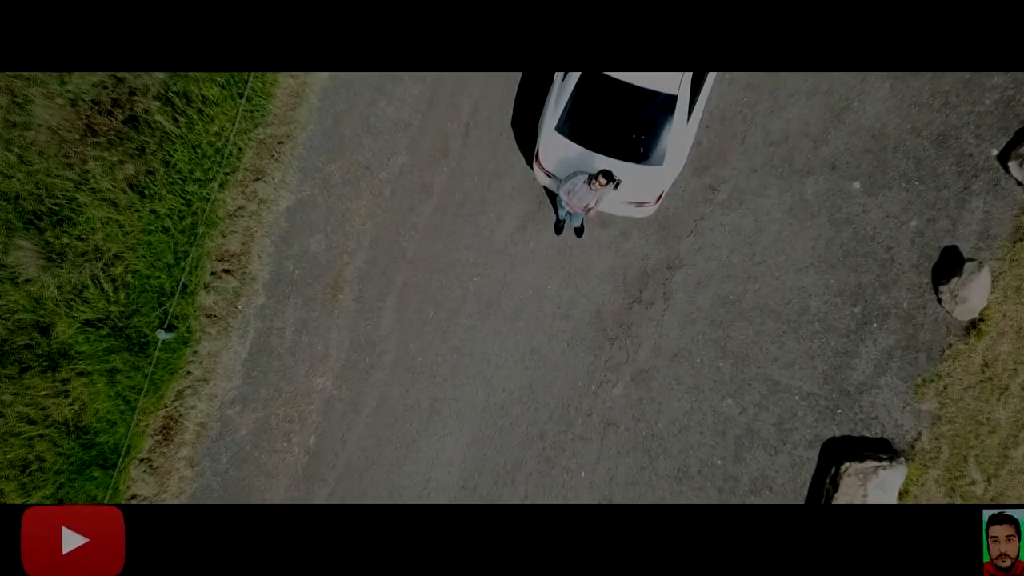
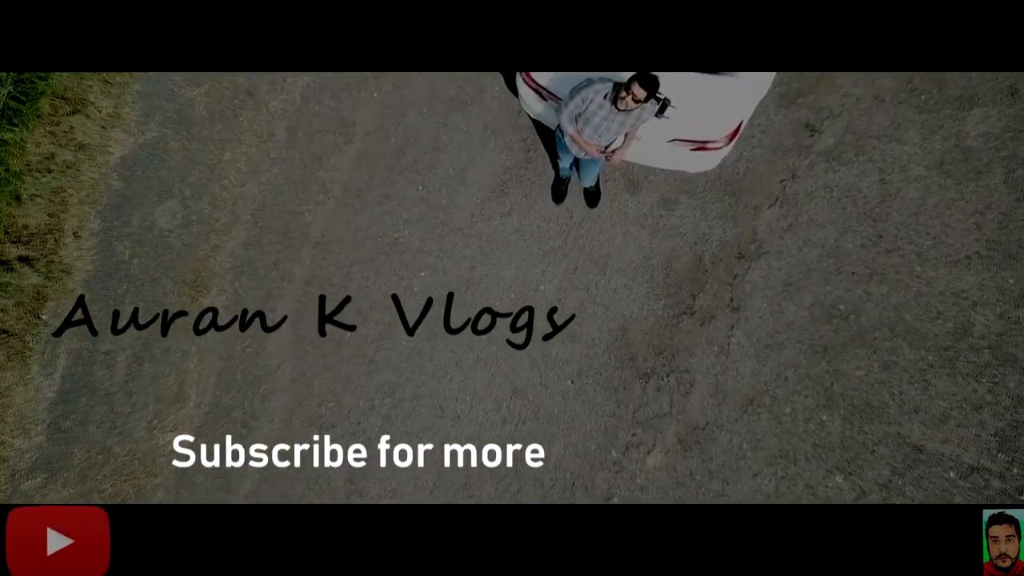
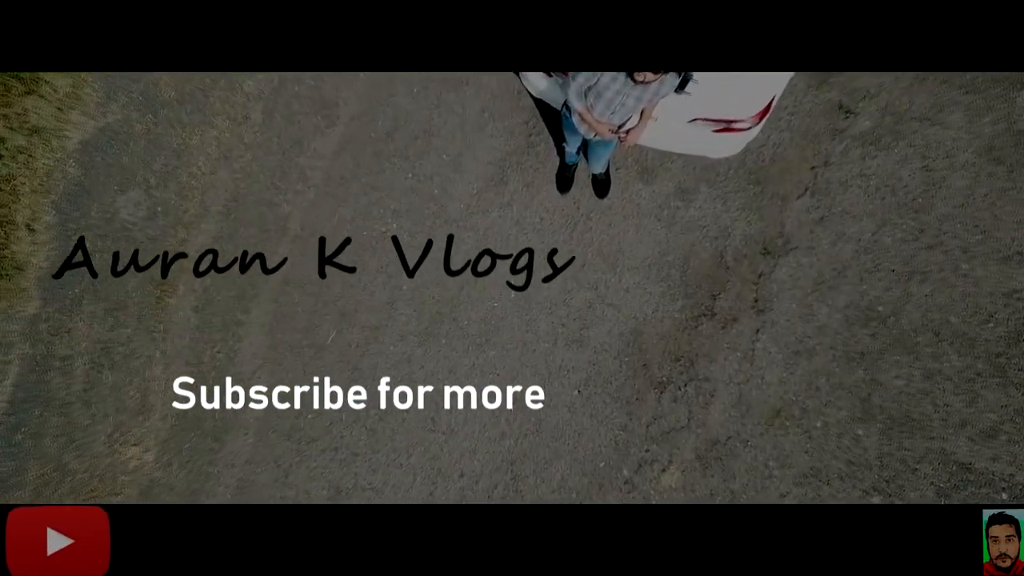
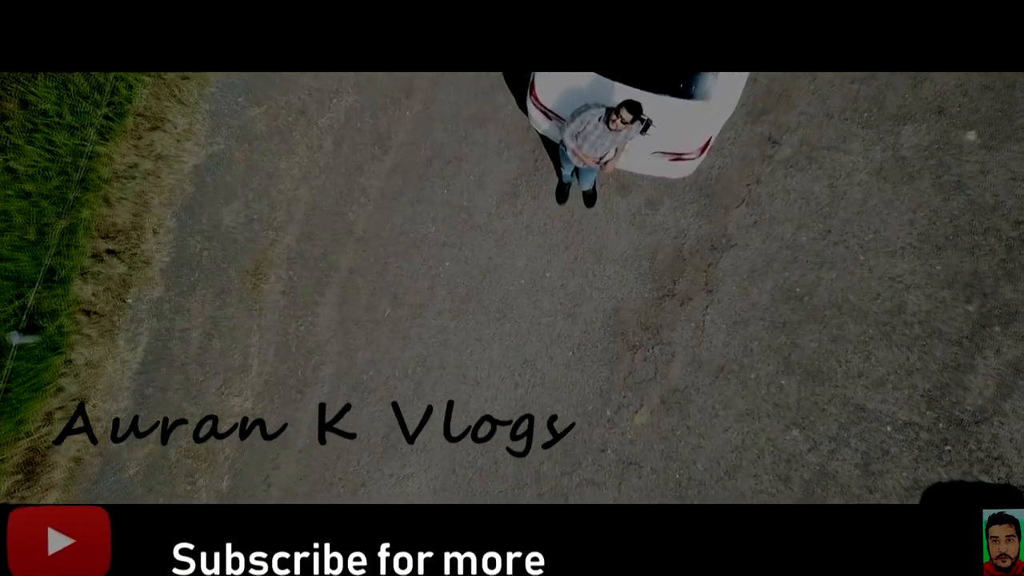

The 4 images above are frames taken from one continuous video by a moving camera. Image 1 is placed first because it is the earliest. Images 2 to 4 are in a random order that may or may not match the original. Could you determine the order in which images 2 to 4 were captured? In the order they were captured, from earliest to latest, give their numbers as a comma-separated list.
4, 2, 3
